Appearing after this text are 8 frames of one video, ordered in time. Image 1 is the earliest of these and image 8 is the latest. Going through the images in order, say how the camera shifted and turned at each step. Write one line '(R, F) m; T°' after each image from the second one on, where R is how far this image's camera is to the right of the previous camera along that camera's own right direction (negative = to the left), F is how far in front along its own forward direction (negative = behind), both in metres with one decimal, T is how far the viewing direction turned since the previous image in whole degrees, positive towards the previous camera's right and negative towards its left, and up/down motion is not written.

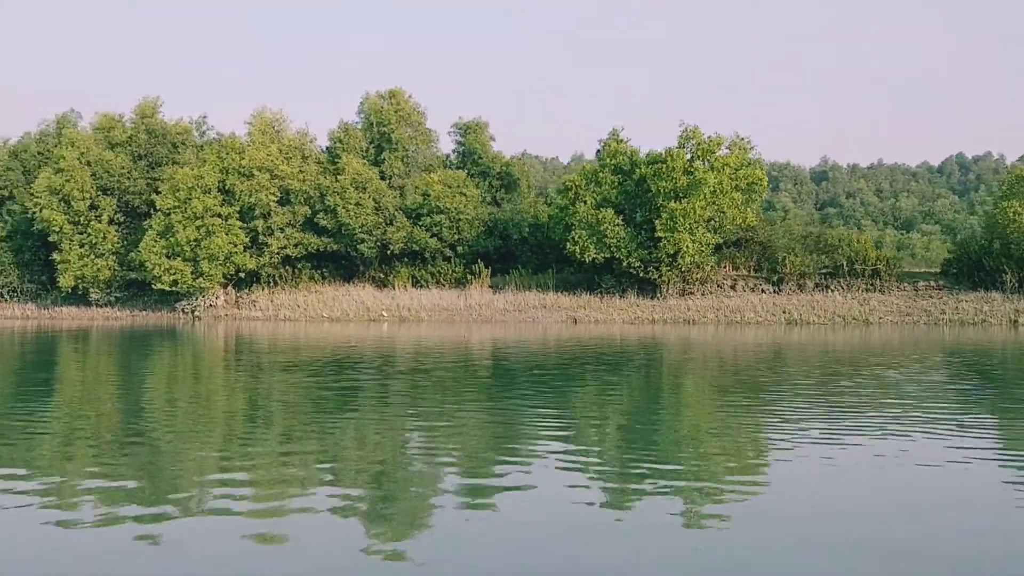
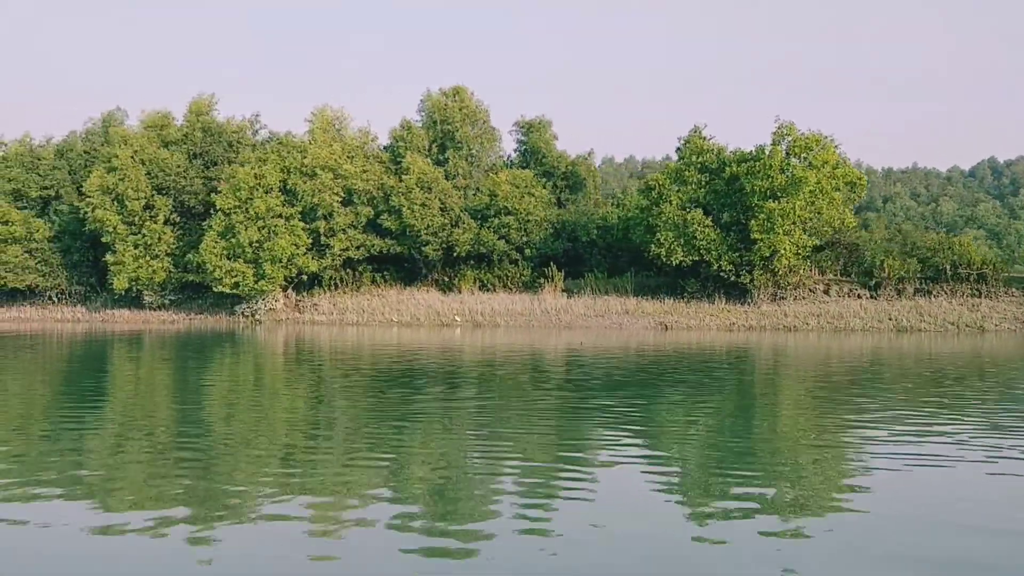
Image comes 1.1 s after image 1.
(-1.4, +0.9) m; -1°
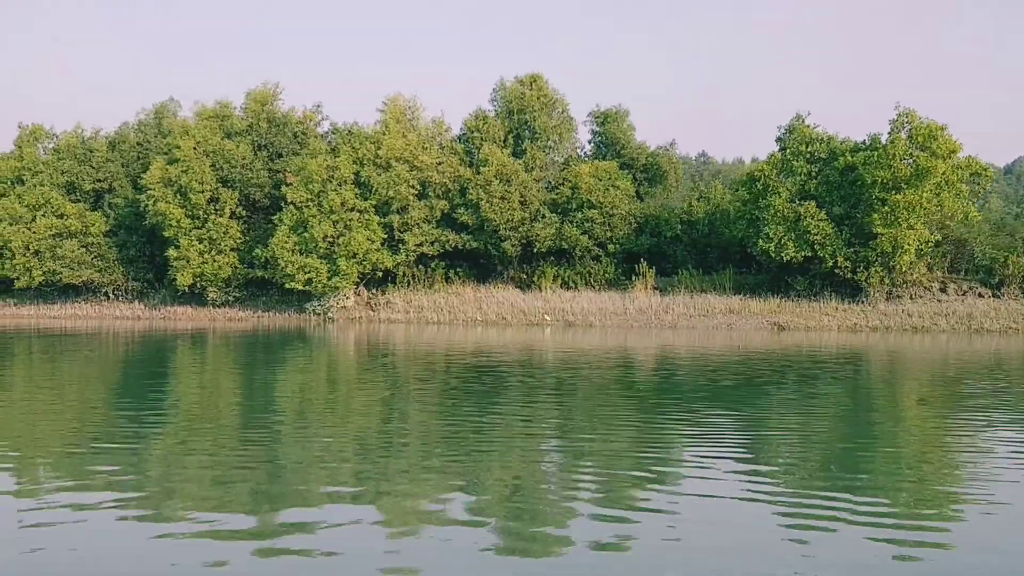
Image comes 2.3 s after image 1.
(-1.6, +1.1) m; -1°
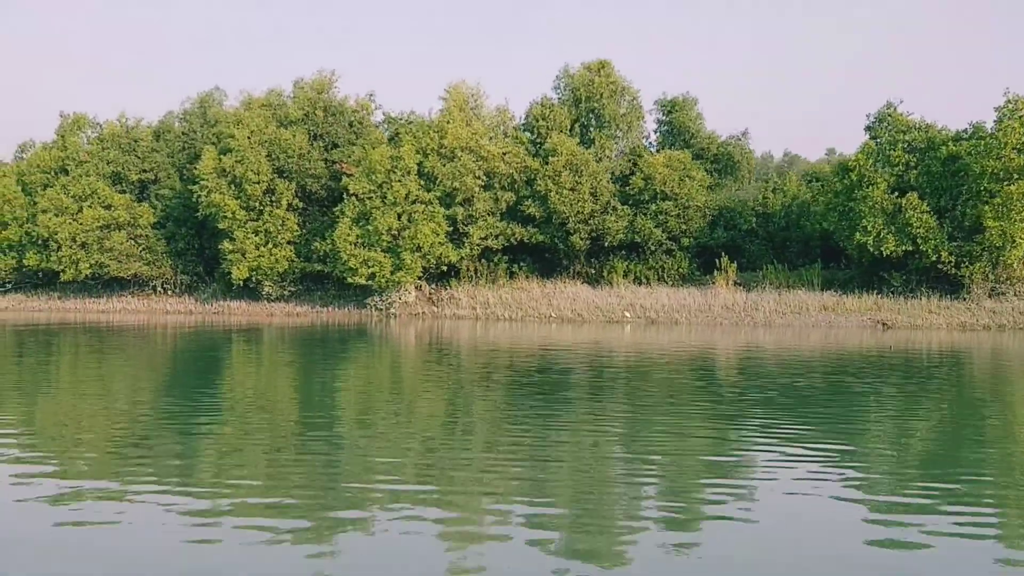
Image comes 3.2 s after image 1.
(-1.3, +0.9) m; -1°
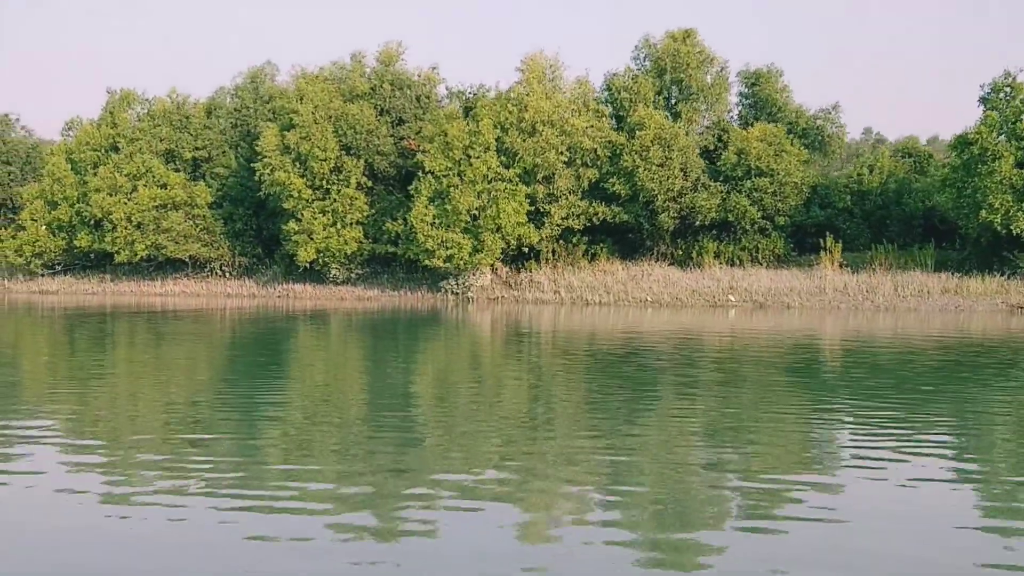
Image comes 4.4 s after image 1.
(-1.5, +1.1) m; -1°
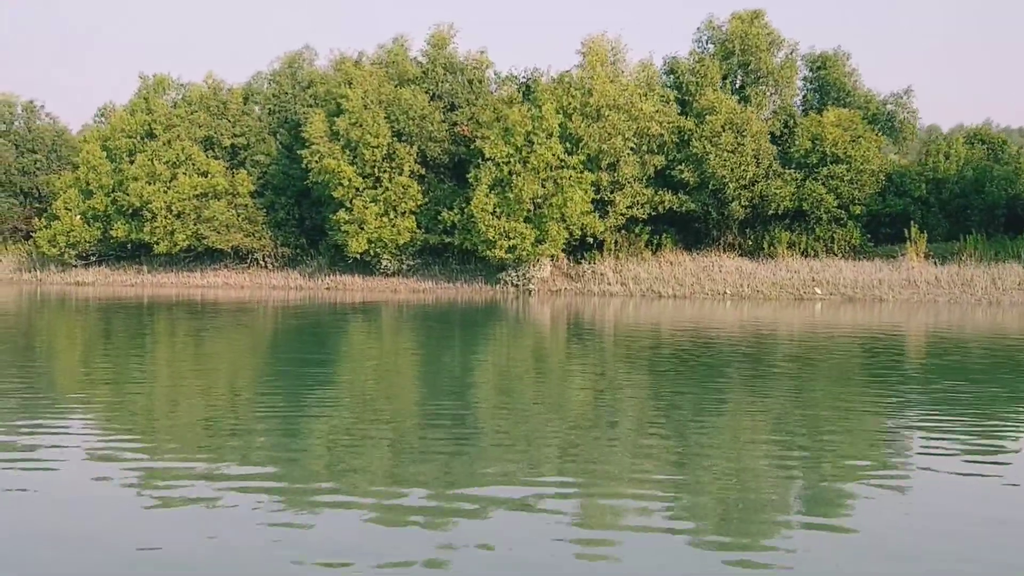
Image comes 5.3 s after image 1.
(-1.3, +0.8) m; 0°
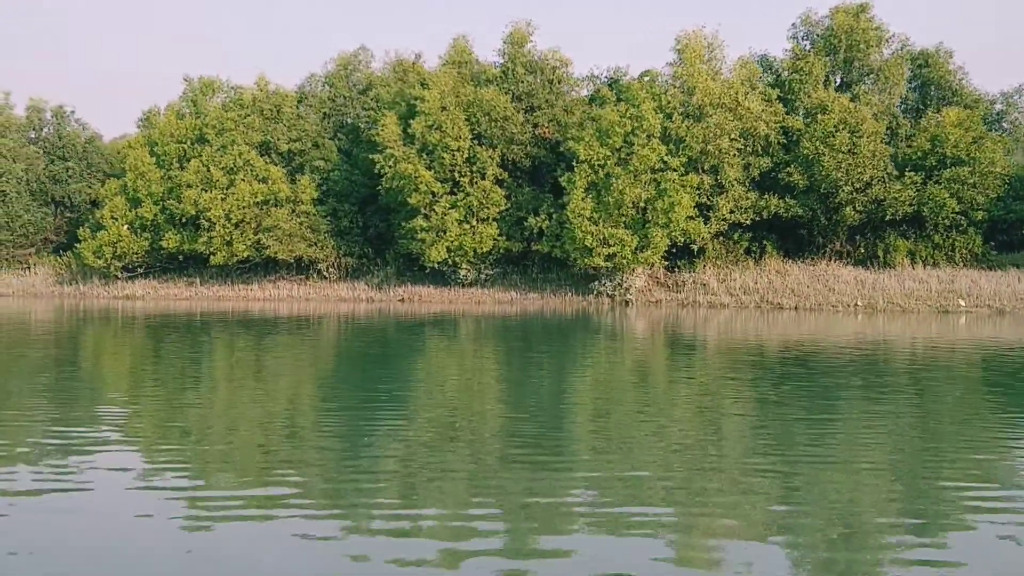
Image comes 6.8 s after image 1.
(-2.0, +1.3) m; 0°
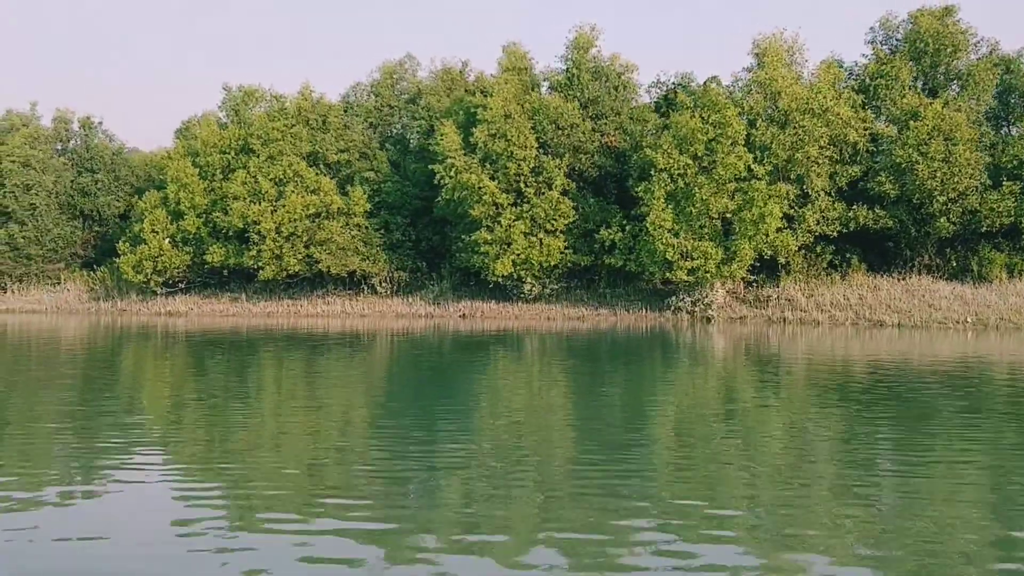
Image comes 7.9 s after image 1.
(-1.4, +0.9) m; 0°
